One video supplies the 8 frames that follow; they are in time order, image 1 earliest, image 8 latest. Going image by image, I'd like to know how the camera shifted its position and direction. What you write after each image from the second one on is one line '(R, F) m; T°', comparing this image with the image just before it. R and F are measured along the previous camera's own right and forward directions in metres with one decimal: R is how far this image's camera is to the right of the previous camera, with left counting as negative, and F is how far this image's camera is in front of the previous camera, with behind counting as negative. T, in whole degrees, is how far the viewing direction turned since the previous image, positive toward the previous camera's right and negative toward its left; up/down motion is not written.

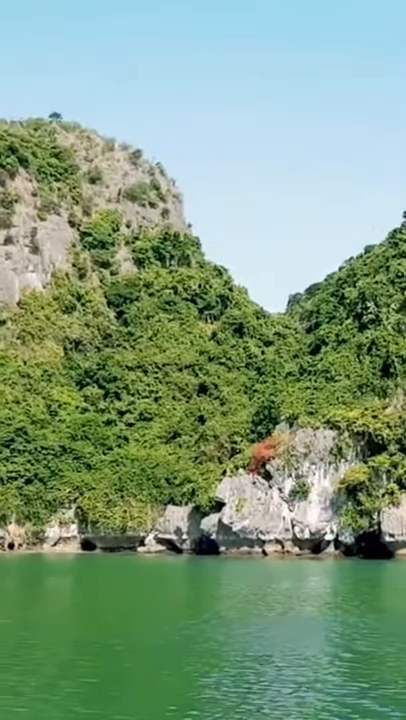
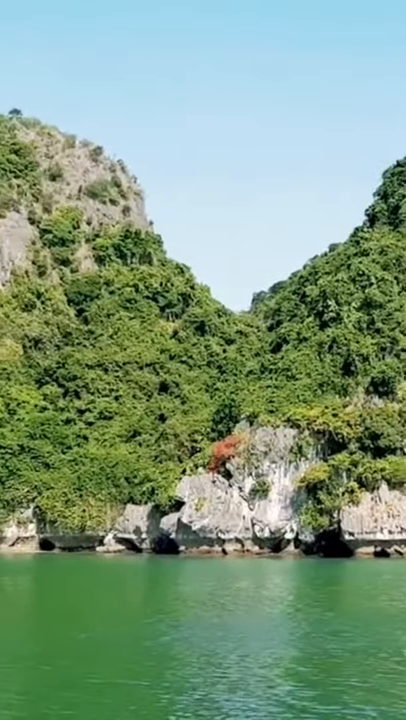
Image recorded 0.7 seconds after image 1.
(+0.4, +0.4) m; +2°
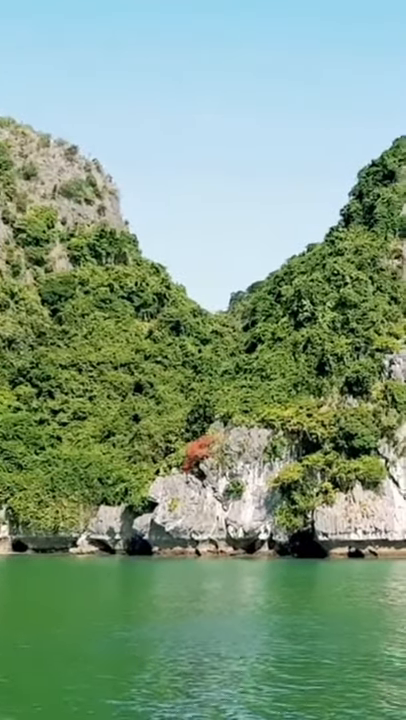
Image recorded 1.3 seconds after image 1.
(+0.4, +0.3) m; +1°
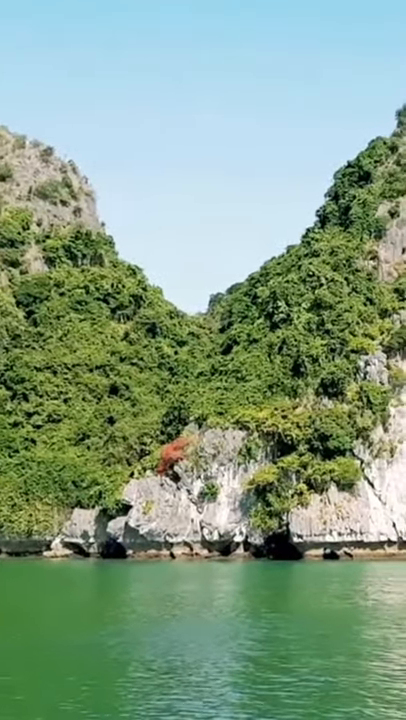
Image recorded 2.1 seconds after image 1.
(+0.5, +0.3) m; +1°
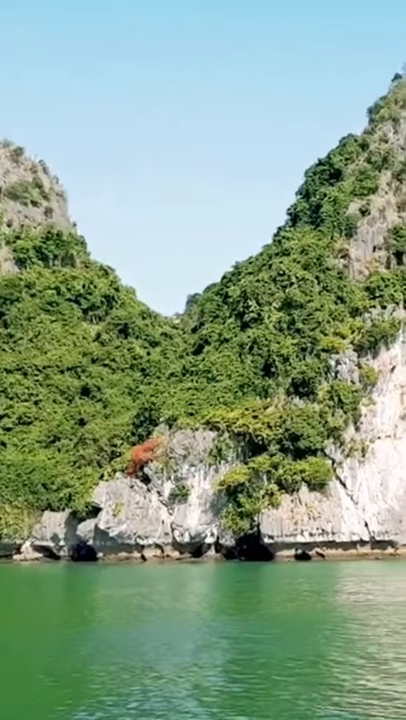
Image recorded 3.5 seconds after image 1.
(+0.7, +0.4) m; +1°
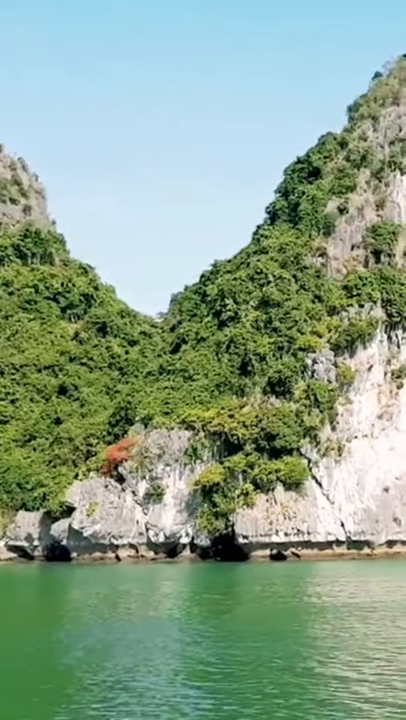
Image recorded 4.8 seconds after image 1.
(+0.8, +0.4) m; 0°
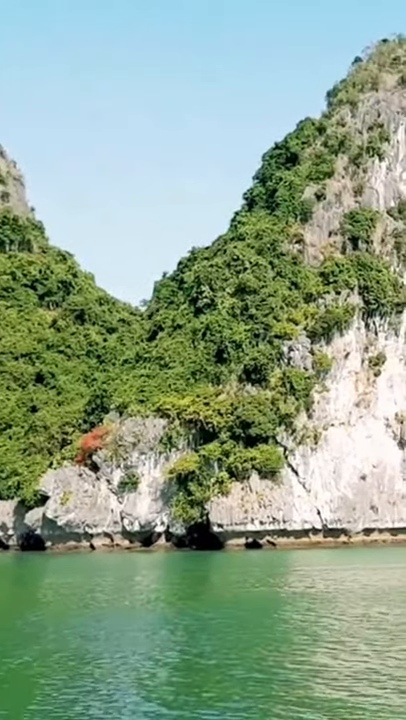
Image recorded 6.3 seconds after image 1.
(+0.9, +0.4) m; 0°
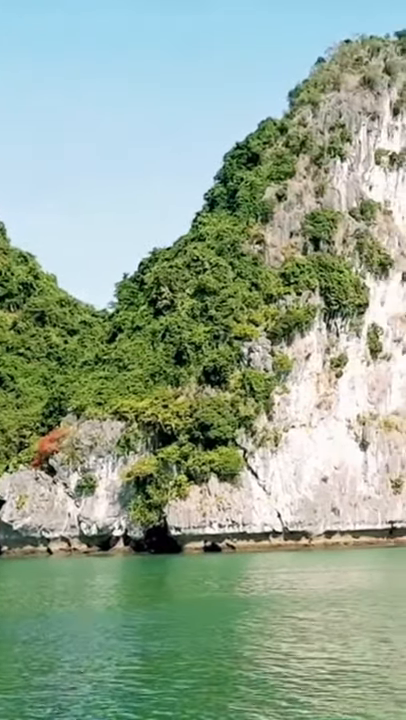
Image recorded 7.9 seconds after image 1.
(+0.9, +0.7) m; +1°
